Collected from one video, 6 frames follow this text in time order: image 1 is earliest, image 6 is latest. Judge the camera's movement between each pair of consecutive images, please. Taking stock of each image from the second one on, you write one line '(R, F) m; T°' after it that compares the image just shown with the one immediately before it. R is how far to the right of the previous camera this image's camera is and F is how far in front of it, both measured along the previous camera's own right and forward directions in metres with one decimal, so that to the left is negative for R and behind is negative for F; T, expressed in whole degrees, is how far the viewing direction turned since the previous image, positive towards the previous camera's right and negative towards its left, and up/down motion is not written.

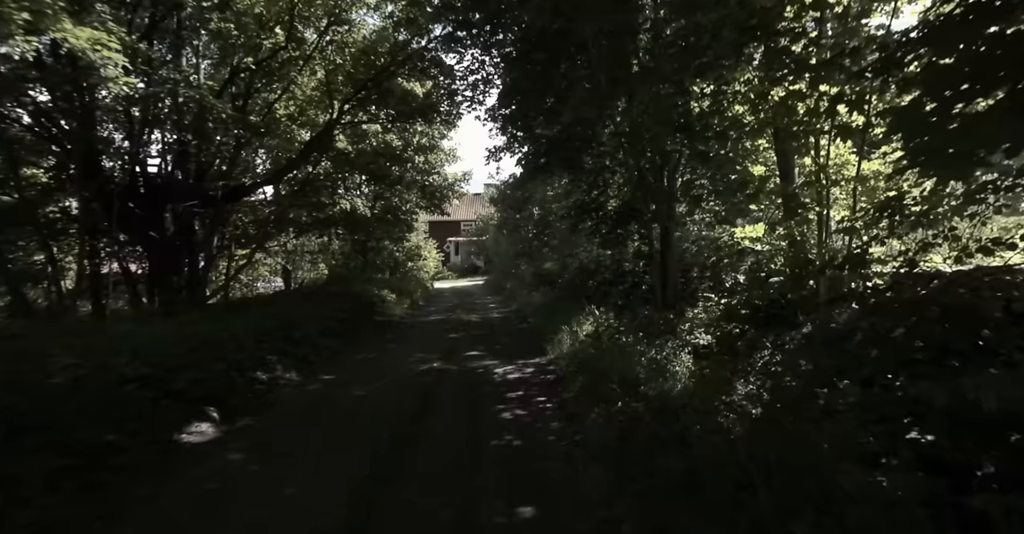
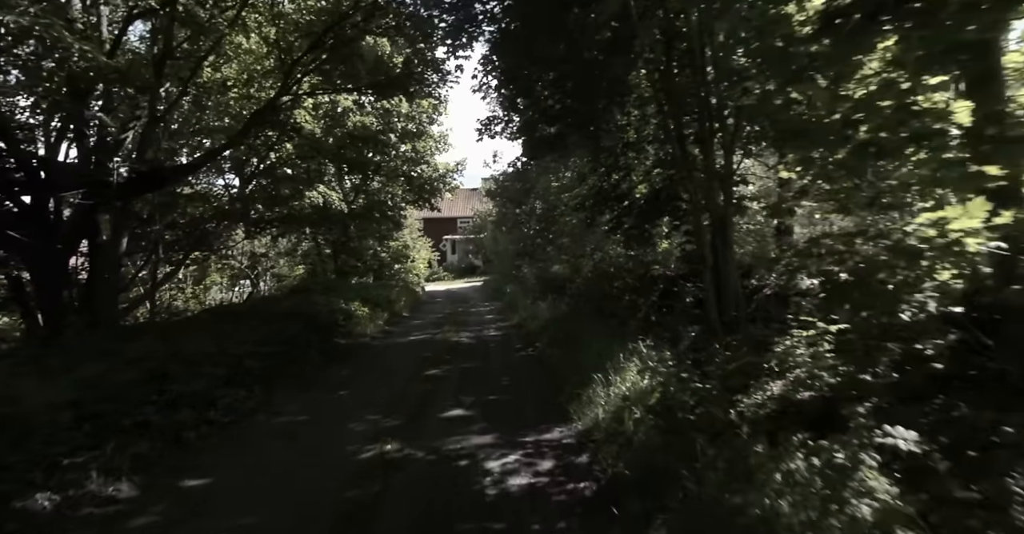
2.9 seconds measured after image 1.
(0.0, +3.7) m; 0°
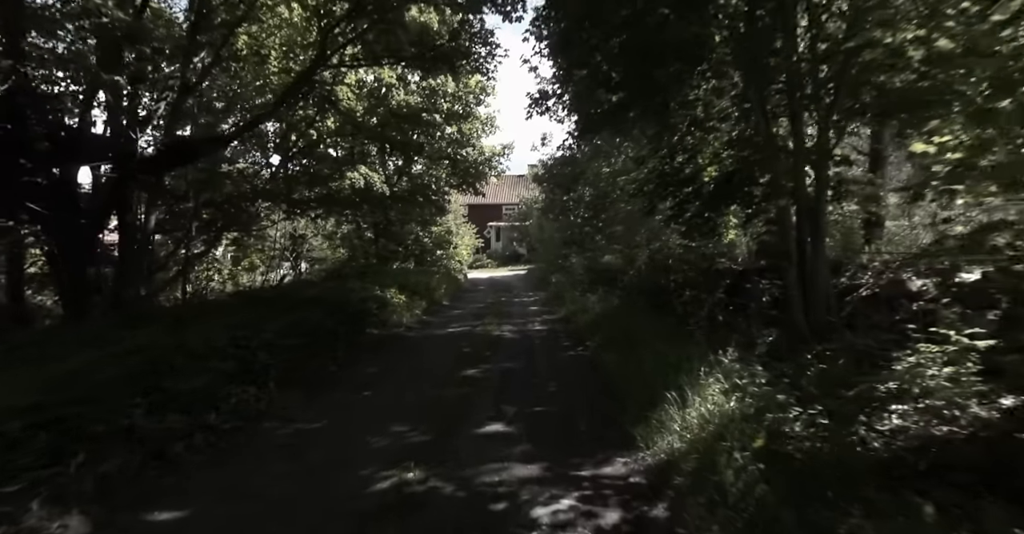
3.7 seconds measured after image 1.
(-0.1, +1.2) m; -4°
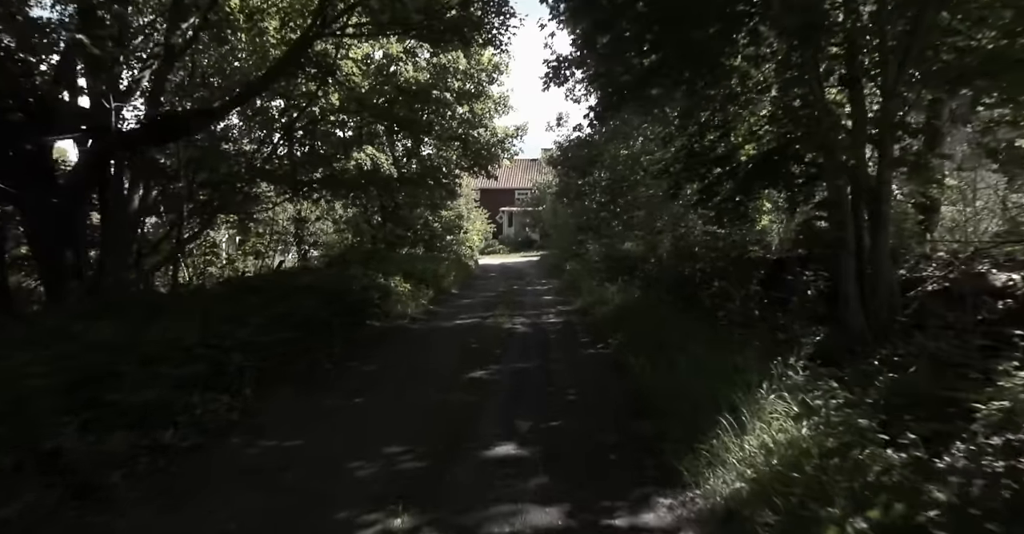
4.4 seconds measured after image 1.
(0.0, +1.1) m; -1°
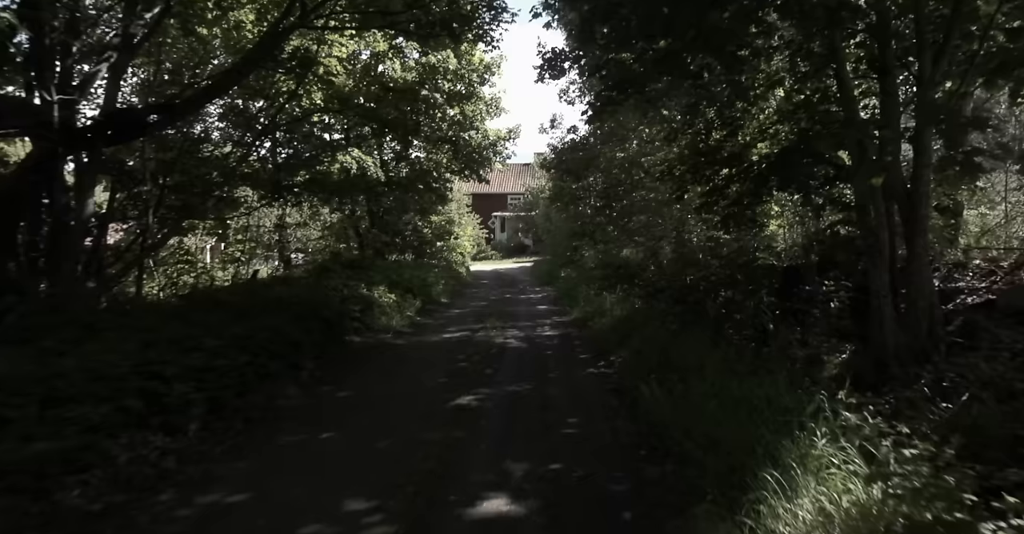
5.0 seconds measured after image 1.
(0.0, +0.9) m; +1°
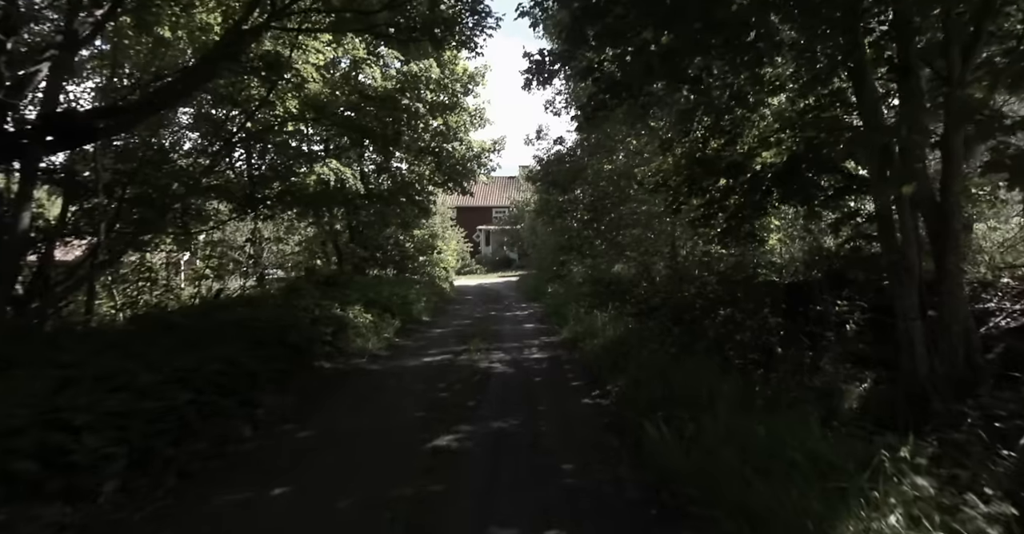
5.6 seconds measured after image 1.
(0.0, +0.8) m; +2°
